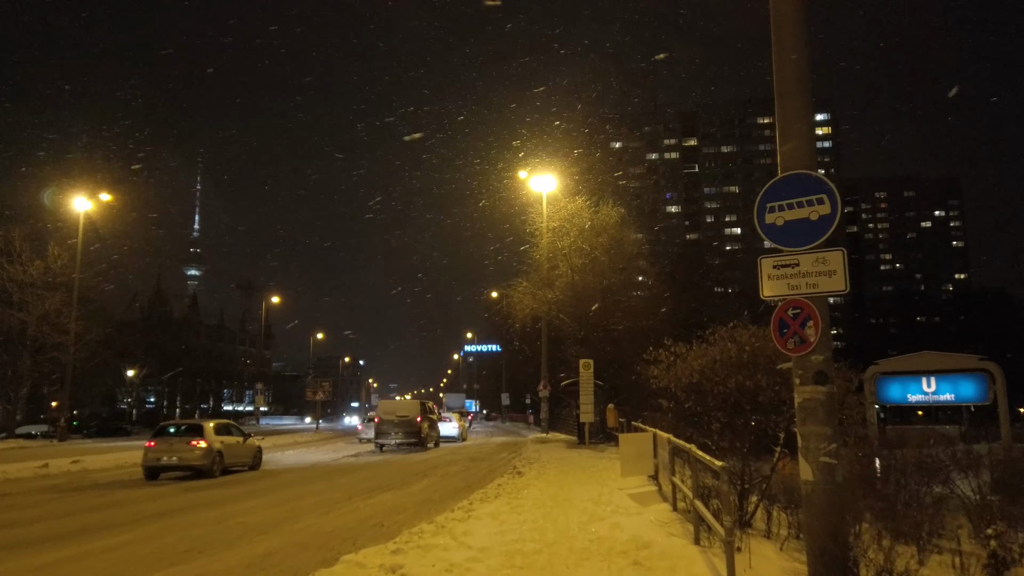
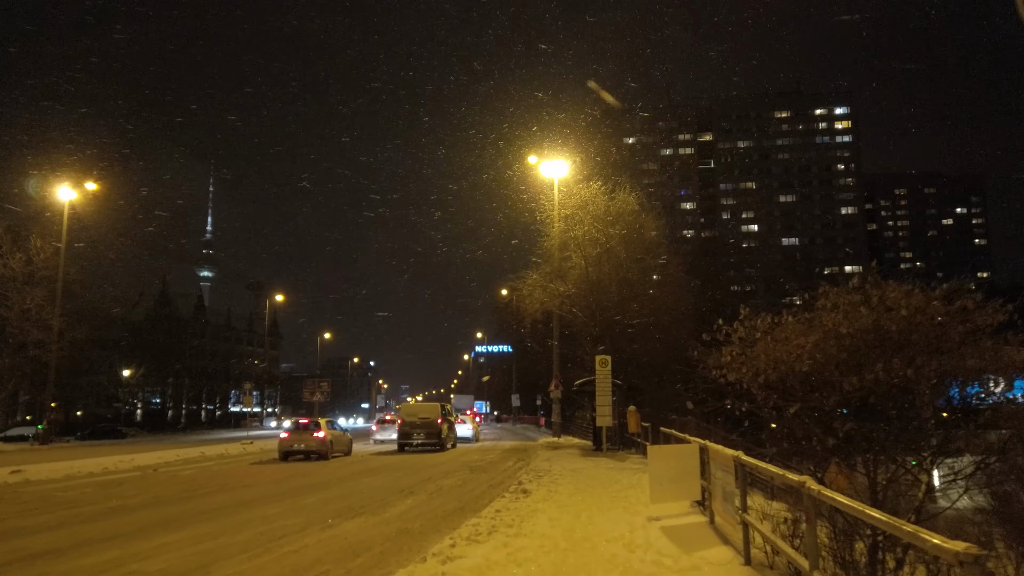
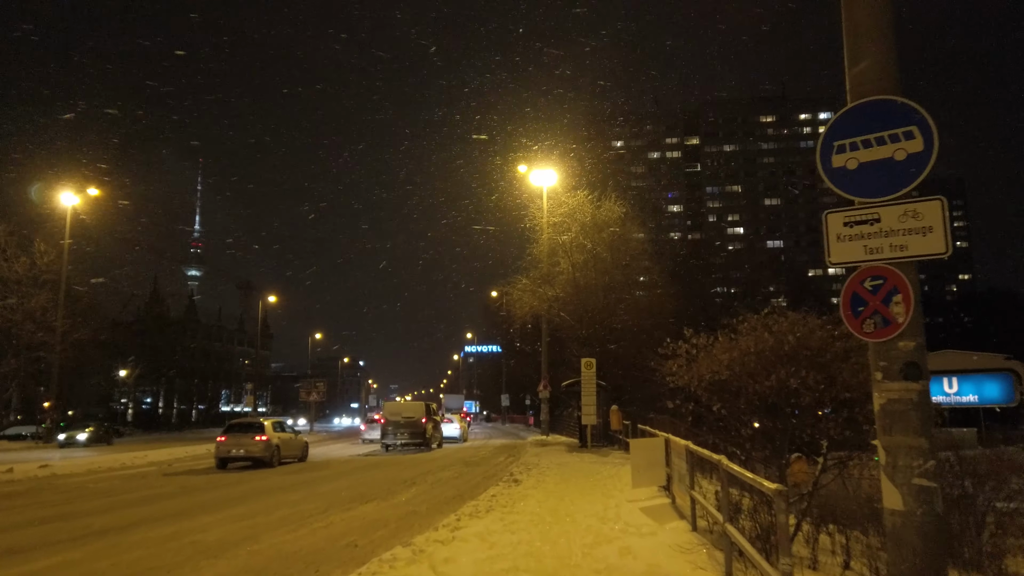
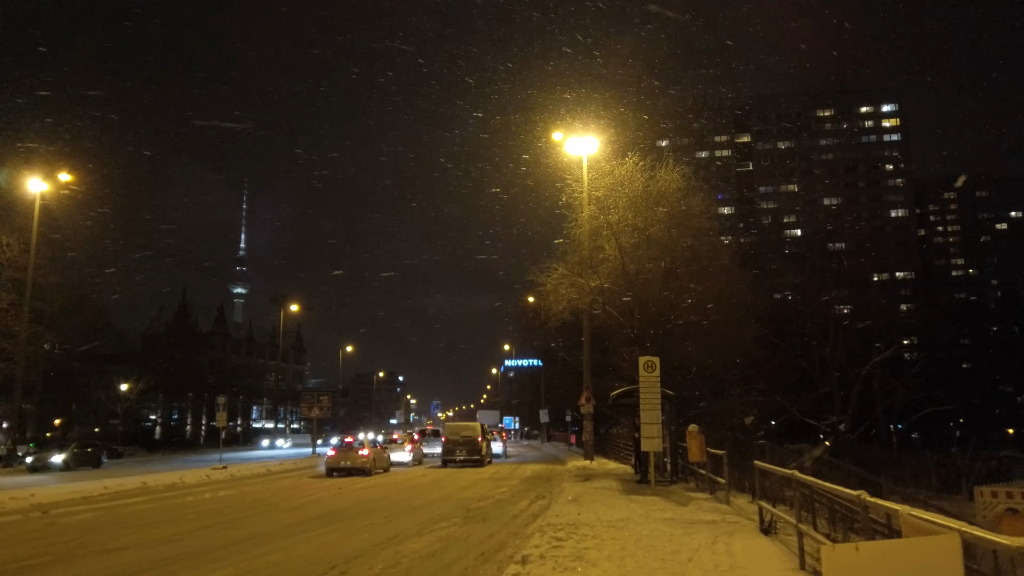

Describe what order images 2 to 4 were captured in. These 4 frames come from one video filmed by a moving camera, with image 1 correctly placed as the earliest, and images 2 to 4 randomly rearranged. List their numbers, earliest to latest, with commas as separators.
3, 2, 4
